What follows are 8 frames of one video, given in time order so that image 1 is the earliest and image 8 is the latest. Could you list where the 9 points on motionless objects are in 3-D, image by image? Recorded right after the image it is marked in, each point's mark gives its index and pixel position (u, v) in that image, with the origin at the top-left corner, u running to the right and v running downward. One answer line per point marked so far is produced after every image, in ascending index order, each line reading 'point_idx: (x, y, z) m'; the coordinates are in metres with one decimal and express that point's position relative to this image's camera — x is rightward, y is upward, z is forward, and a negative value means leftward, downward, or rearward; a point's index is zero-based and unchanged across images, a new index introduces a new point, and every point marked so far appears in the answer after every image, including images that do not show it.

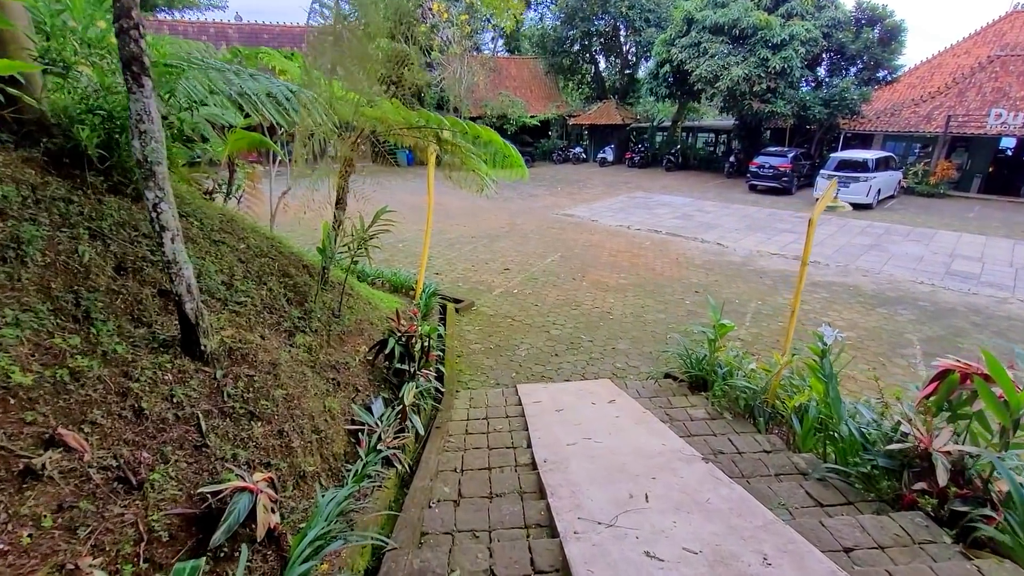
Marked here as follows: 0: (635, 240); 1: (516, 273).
0: (+2.5, +1.0, +9.7) m
1: (+0.1, +0.2, +7.9) m
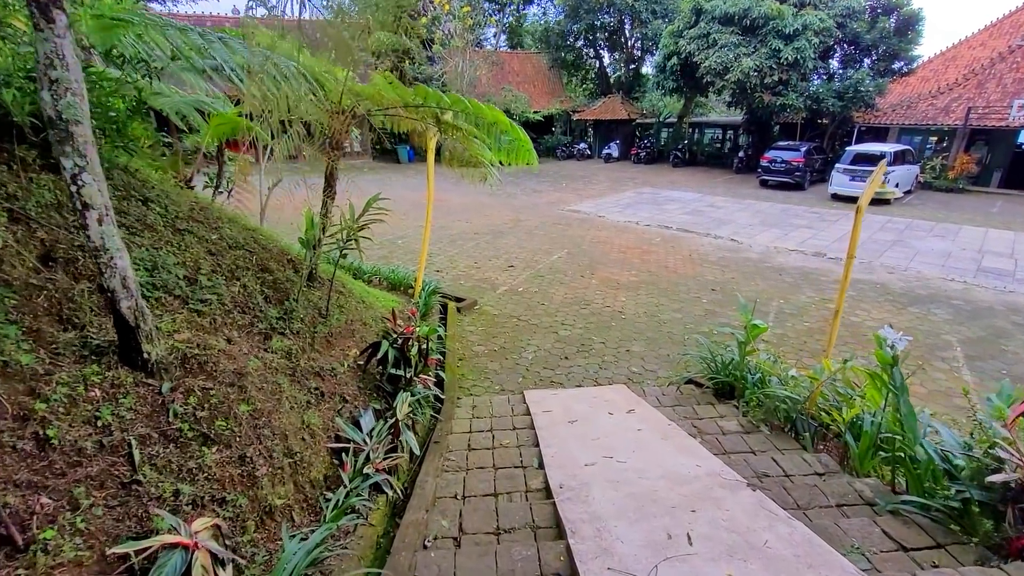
0: (+2.5, +1.0, +9.3) m
1: (+0.1, +0.3, +7.5) m
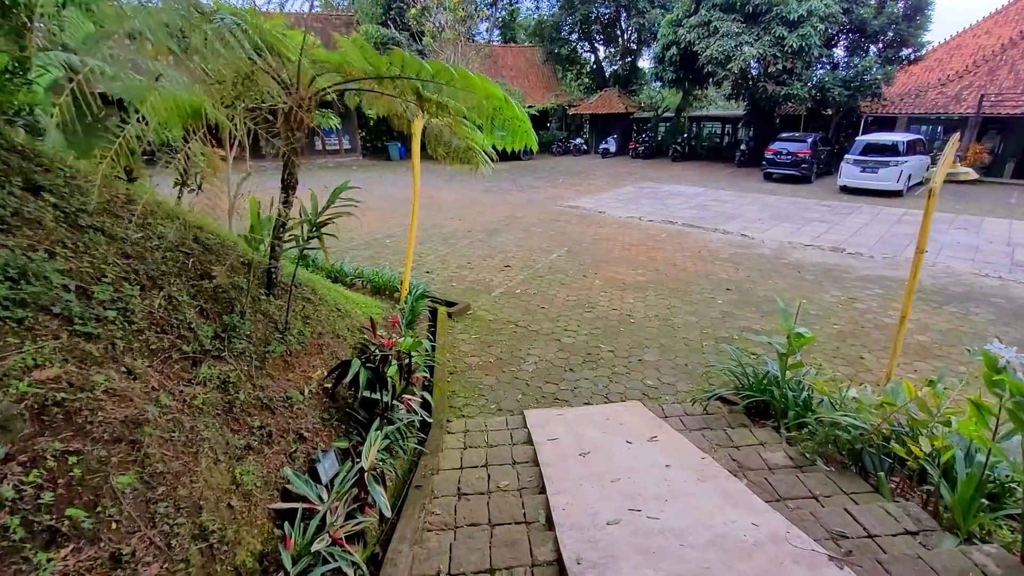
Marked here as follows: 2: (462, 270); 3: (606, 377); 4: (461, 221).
0: (+2.5, +1.0, +8.7) m
1: (+0.1, +0.3, +6.9) m
2: (-0.7, +0.3, +6.9) m
3: (+0.8, -0.8, +4.1) m
4: (-1.0, +1.4, +9.9) m
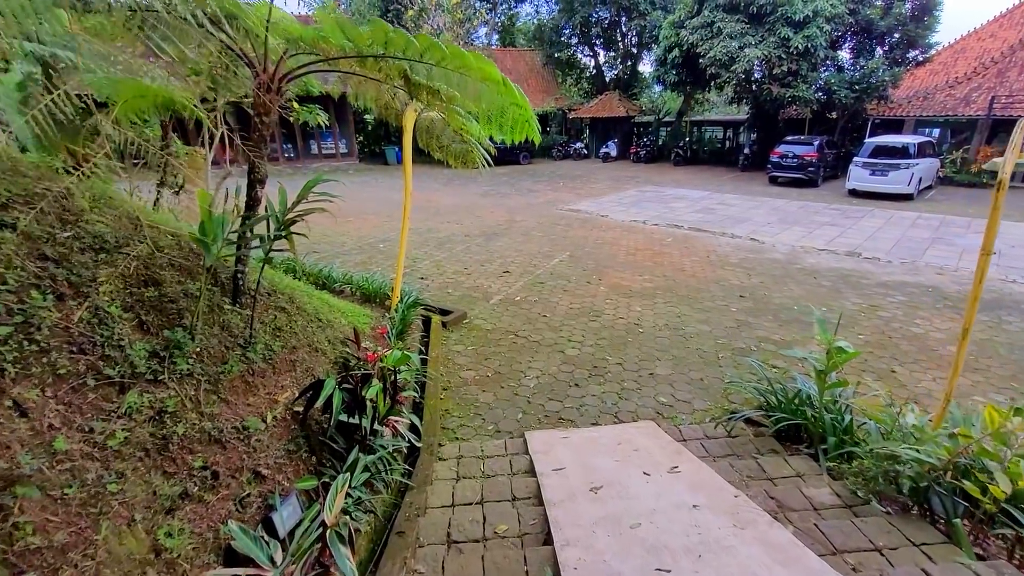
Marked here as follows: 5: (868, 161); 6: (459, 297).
0: (+2.4, +0.9, +8.3) m
1: (+0.1, +0.2, +6.5) m
2: (-0.7, +0.2, +6.5) m
3: (+0.8, -0.8, +3.7) m
4: (-1.1, +1.2, +9.5) m
5: (+8.1, +2.9, +10.9) m
6: (-0.6, -0.1, +5.8) m
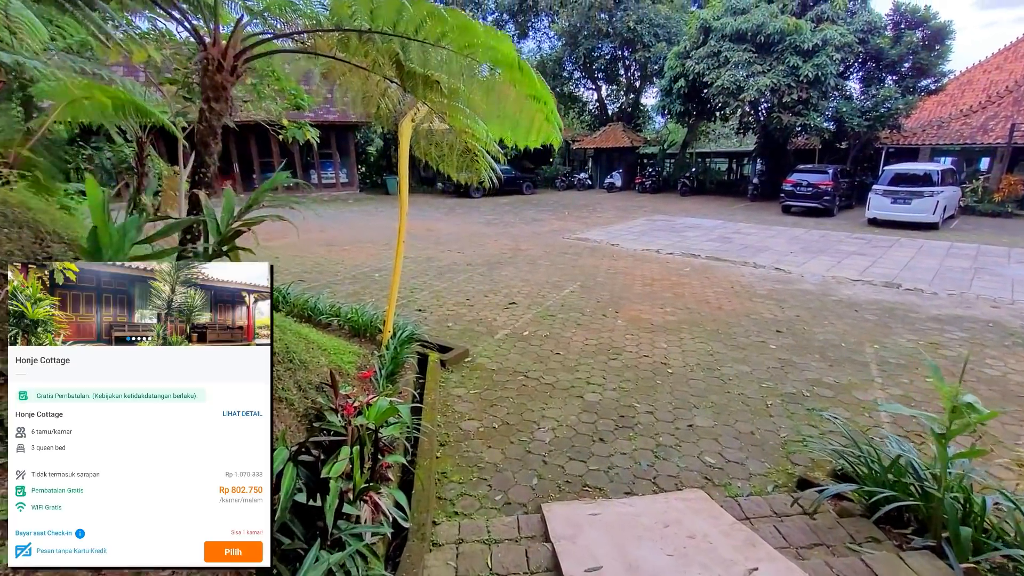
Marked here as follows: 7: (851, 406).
0: (+2.5, +0.4, +7.8) m
1: (+0.2, -0.2, +5.9) m
2: (-0.6, -0.2, +5.9) m
3: (+0.9, -1.0, +3.1) m
4: (-1.0, +0.6, +8.9) m
5: (+8.2, +2.2, +10.5) m
6: (-0.5, -0.5, +5.2) m
7: (+2.5, -0.9, +3.6) m
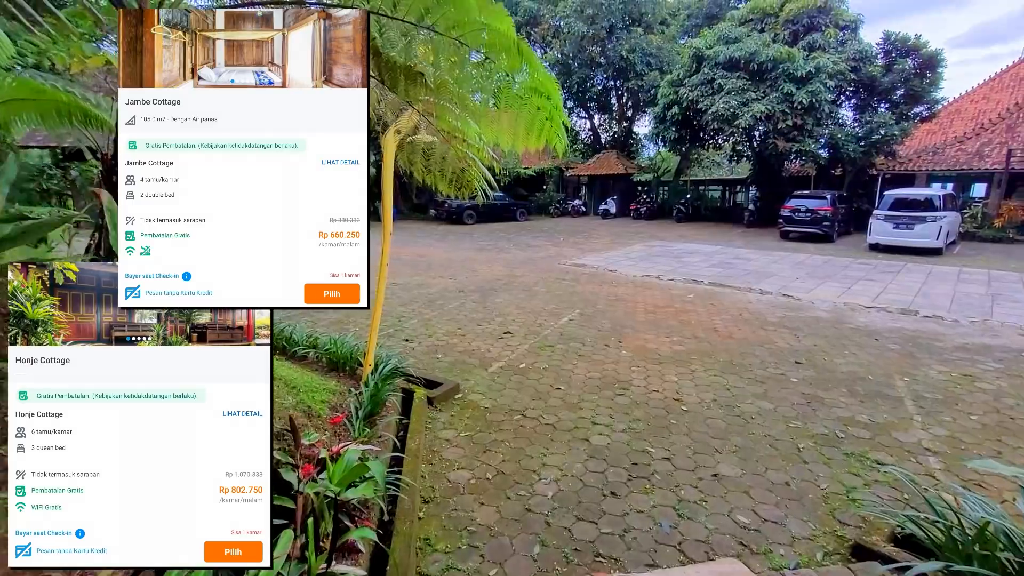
0: (+2.5, -0.1, +7.4) m
1: (+0.1, -0.6, +5.5) m
2: (-0.7, -0.6, +5.5) m
3: (+0.9, -1.2, +2.6) m
4: (-1.1, +0.1, +8.5) m
5: (+8.1, +1.6, +10.3) m
6: (-0.6, -0.7, +4.7) m
7: (+2.5, -1.1, +3.2) m
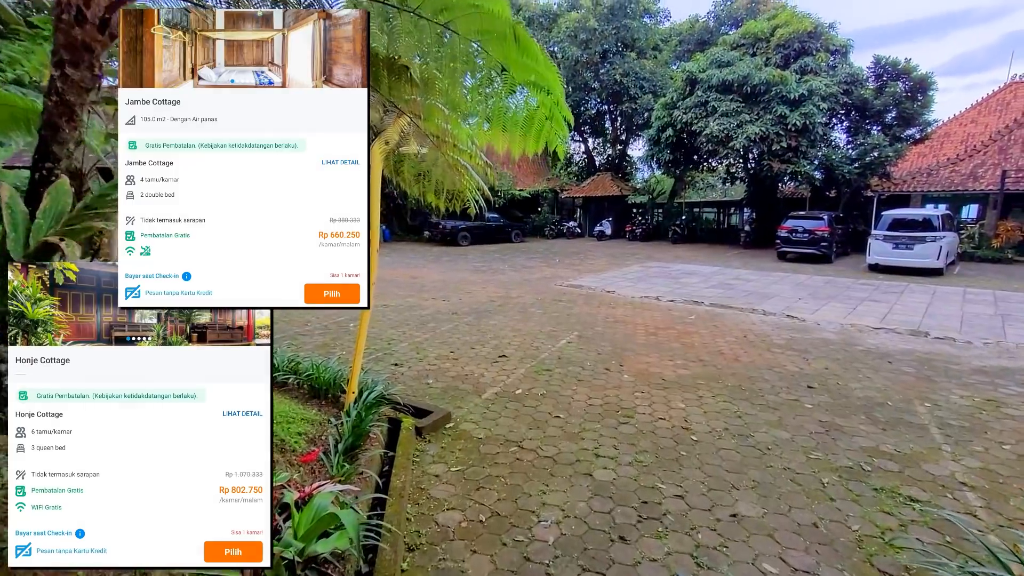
0: (+2.4, -0.4, +7.2) m
1: (0.0, -0.8, +5.2) m
2: (-0.7, -0.8, +5.2) m
3: (+0.8, -1.3, +2.3) m
4: (-1.2, -0.2, +8.3) m
5: (+7.9, +1.1, +10.2) m
6: (-0.6, -0.9, +4.4) m
7: (+2.5, -1.2, +2.9) m
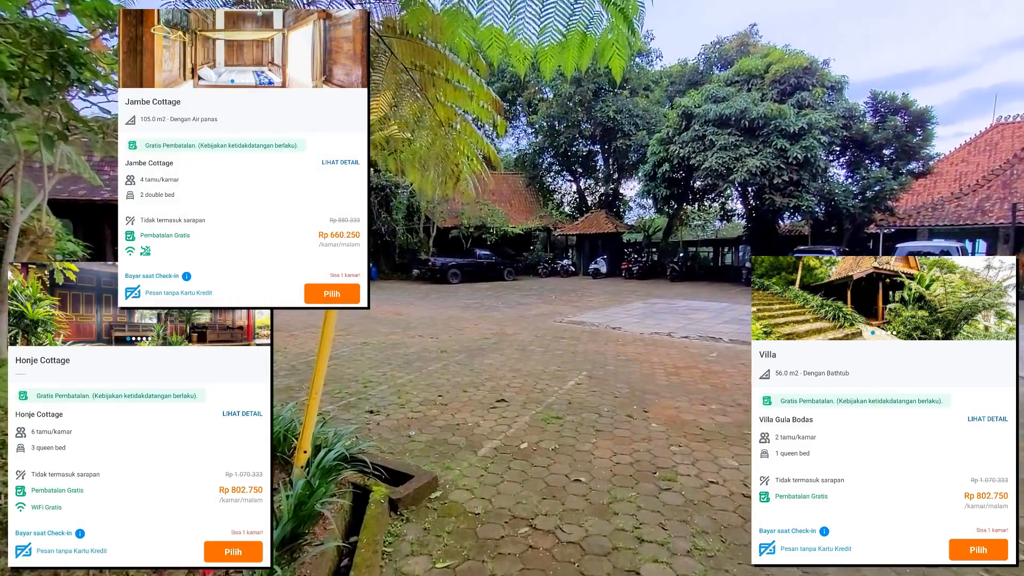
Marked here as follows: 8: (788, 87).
0: (+2.3, -0.8, +6.3) m
1: (+0.1, -1.1, +4.3) m
2: (-0.7, -1.1, +4.2) m
3: (+0.9, -1.3, +1.4) m
4: (-1.2, -0.8, +7.4) m
5: (+7.8, +0.4, +9.6) m
6: (-0.6, -1.1, +3.5) m
7: (+2.5, -1.2, +2.0) m
8: (+7.6, +5.5, +13.3) m
